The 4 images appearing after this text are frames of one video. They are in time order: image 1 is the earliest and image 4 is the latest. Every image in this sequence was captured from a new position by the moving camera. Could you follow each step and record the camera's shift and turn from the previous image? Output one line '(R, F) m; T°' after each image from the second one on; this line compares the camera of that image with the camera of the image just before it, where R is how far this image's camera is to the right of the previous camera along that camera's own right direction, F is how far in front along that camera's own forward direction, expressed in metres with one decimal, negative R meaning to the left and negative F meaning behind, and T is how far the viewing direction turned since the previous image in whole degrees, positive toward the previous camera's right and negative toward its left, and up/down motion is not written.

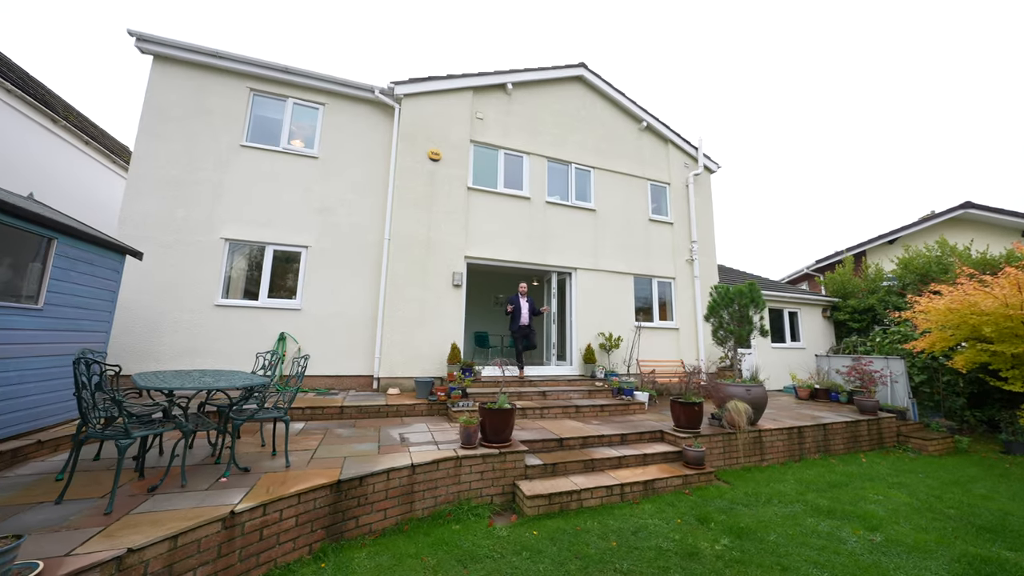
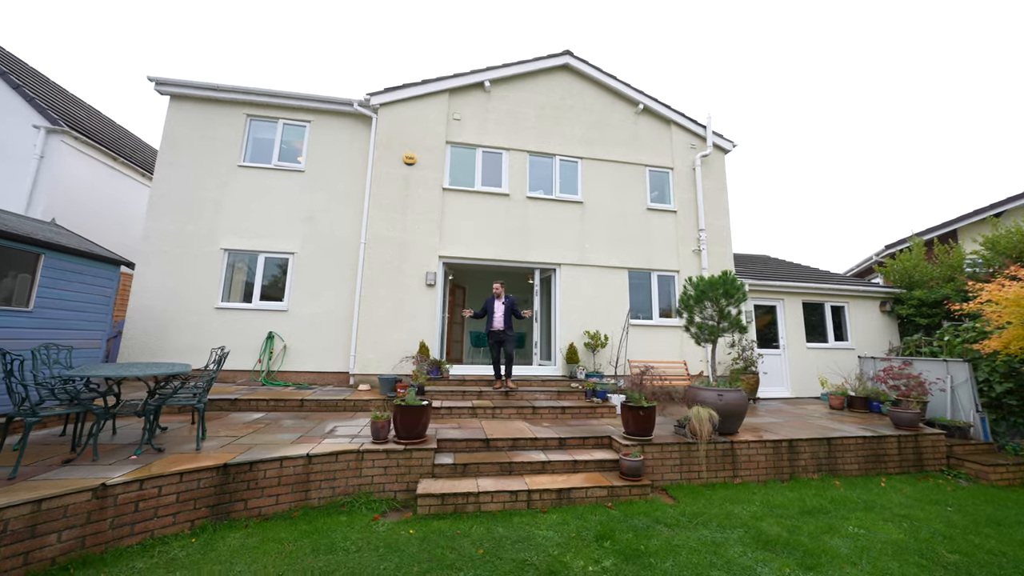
(+2.1, +0.3) m; -11°
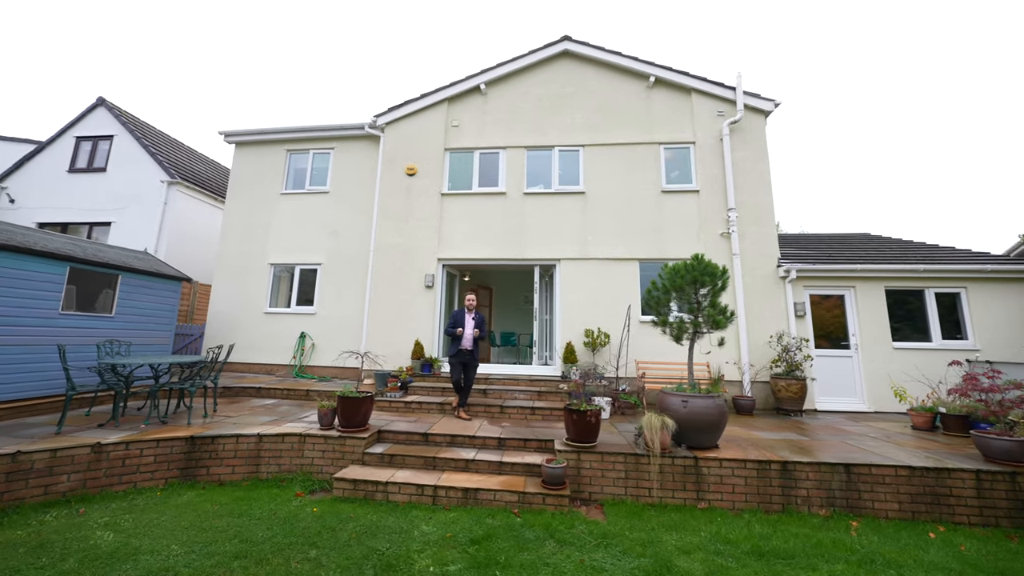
(+2.4, +0.4) m; -16°
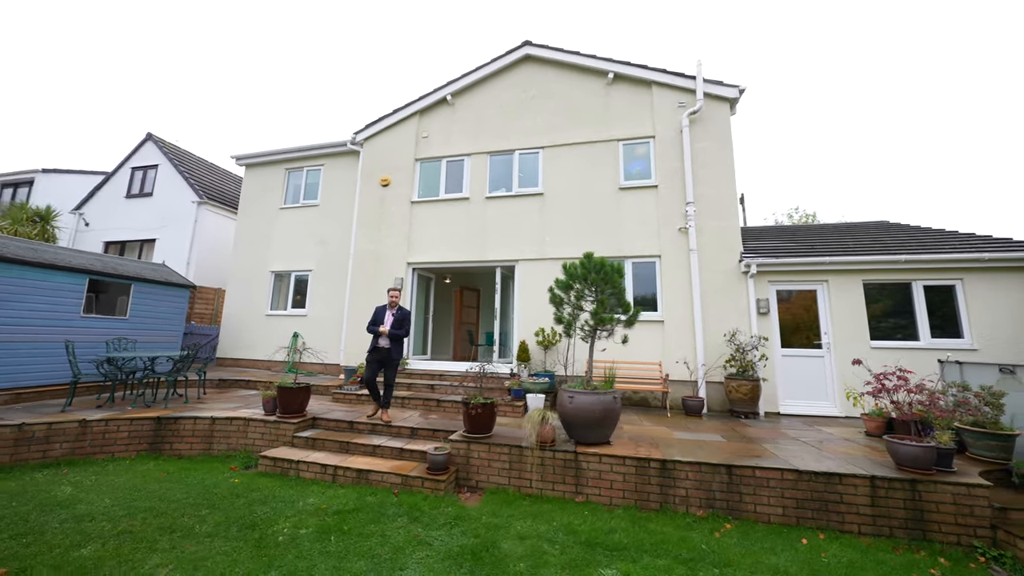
(+2.1, -0.1) m; -8°
